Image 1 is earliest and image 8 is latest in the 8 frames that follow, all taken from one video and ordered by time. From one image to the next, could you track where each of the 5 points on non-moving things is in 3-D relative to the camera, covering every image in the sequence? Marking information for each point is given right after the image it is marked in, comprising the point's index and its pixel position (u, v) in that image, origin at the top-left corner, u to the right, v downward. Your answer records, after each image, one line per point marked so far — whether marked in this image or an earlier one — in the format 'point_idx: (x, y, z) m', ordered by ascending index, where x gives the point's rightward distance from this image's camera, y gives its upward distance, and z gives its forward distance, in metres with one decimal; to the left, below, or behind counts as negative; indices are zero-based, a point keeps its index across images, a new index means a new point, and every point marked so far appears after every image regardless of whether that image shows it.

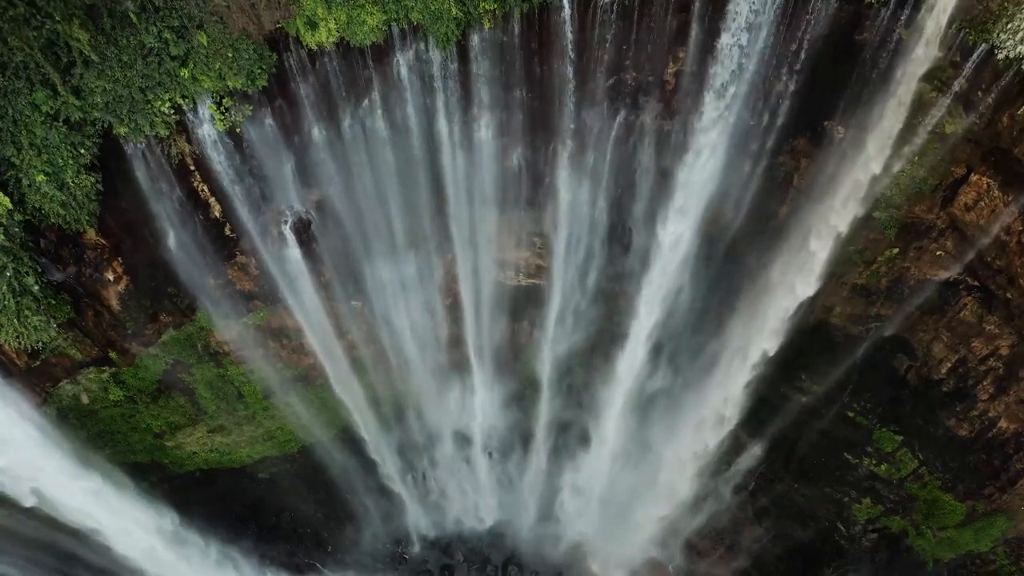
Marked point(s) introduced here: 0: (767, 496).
0: (+5.2, -4.3, +13.4) m
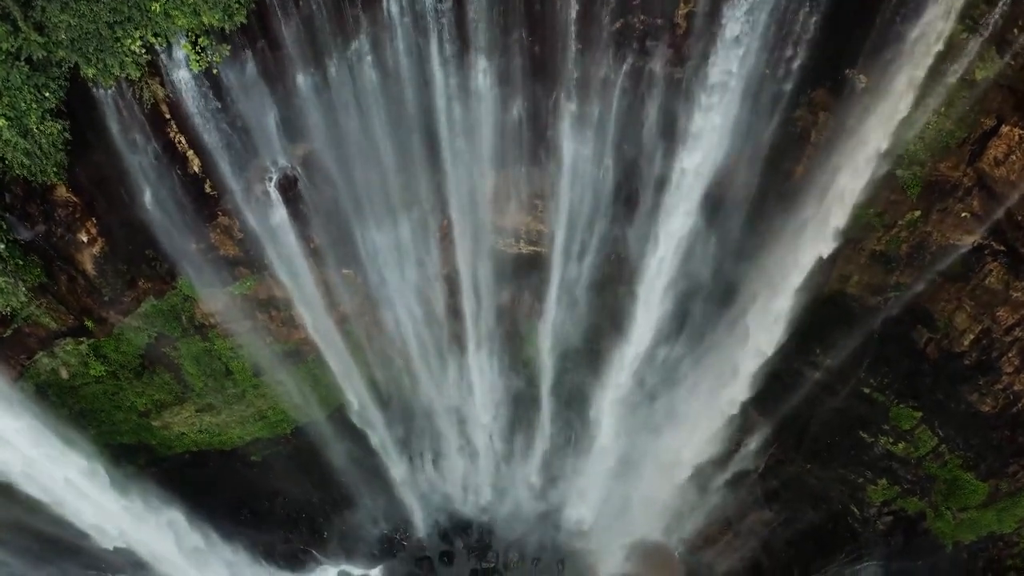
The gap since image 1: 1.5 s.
0: (+5.2, -3.8, +12.9) m
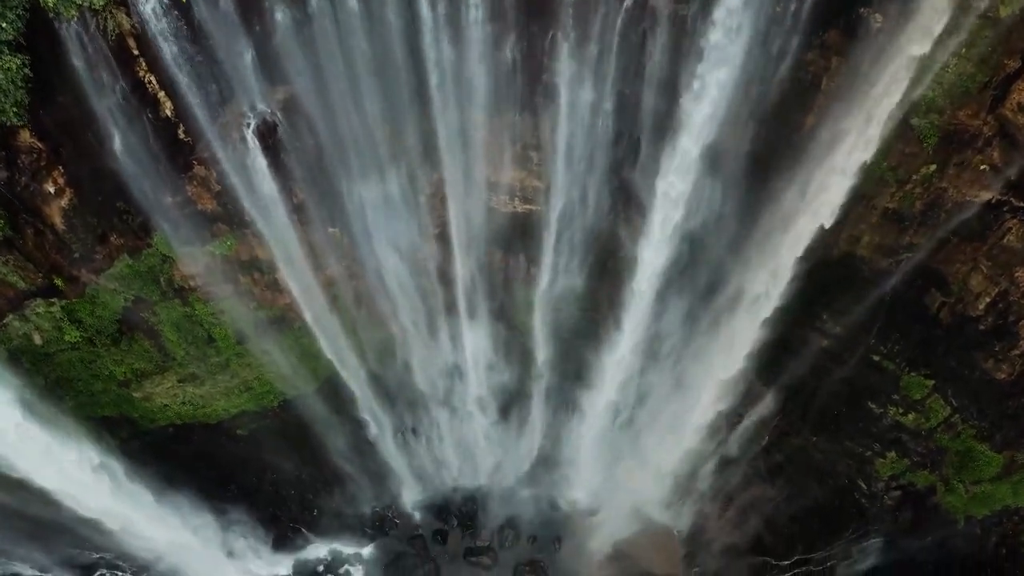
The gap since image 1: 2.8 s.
0: (+5.1, -3.1, +12.4) m
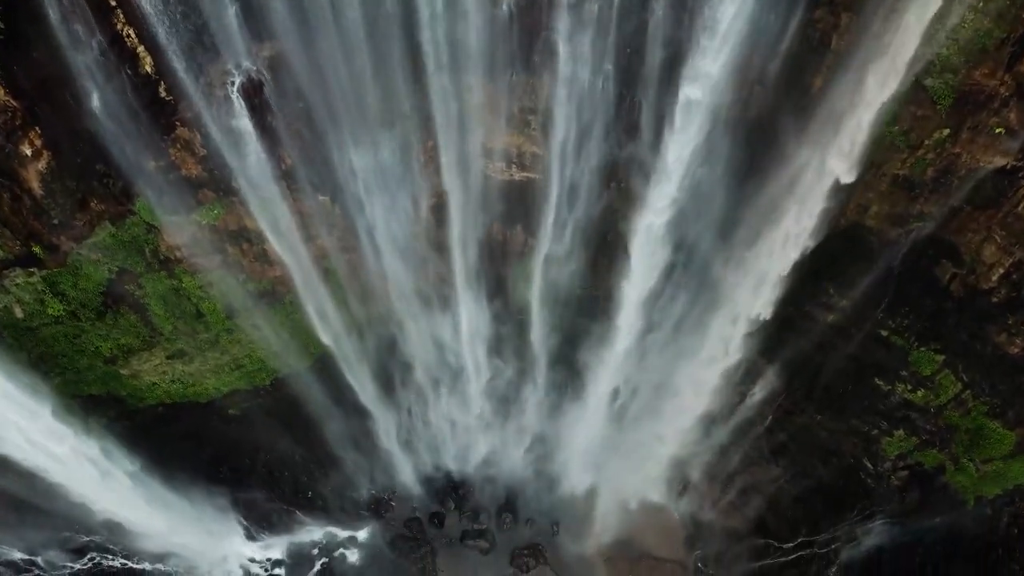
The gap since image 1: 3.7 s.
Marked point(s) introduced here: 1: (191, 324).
0: (+5.1, -2.7, +12.1) m
1: (-5.3, -0.6, +10.7) m
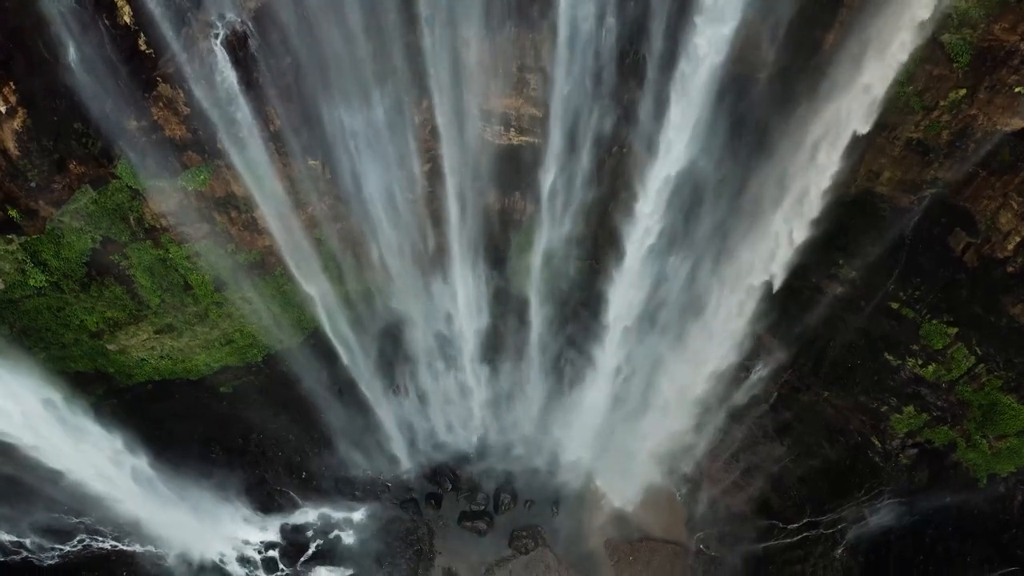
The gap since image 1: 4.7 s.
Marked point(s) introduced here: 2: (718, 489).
0: (+5.1, -2.2, +11.8) m
1: (-5.3, -0.1, +10.3) m
2: (+4.2, -4.0, +13.0) m
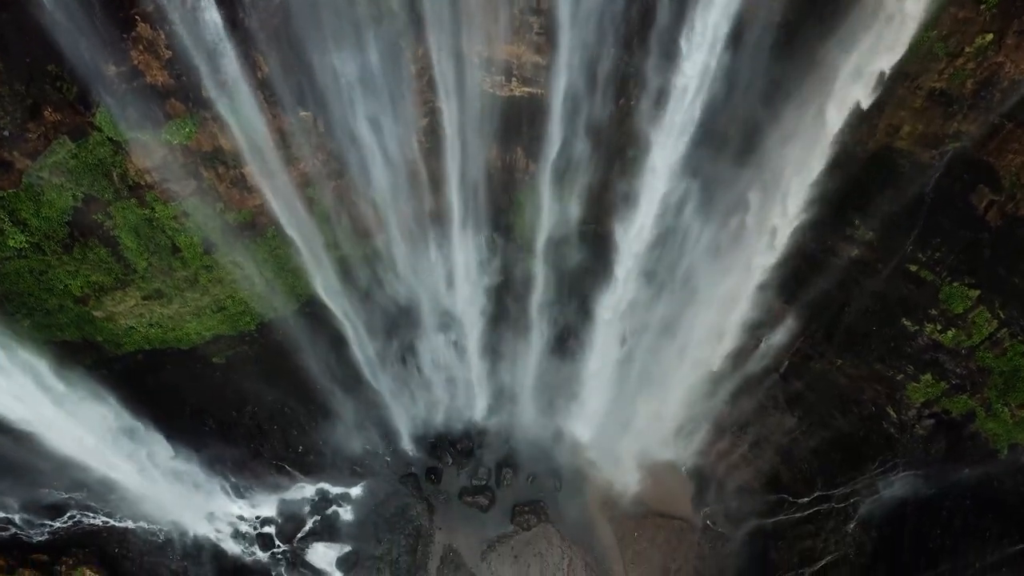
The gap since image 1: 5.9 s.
0: (+5.1, -1.6, +11.4) m
1: (-5.3, +0.4, +9.9) m
2: (+4.2, -3.4, +12.6) m
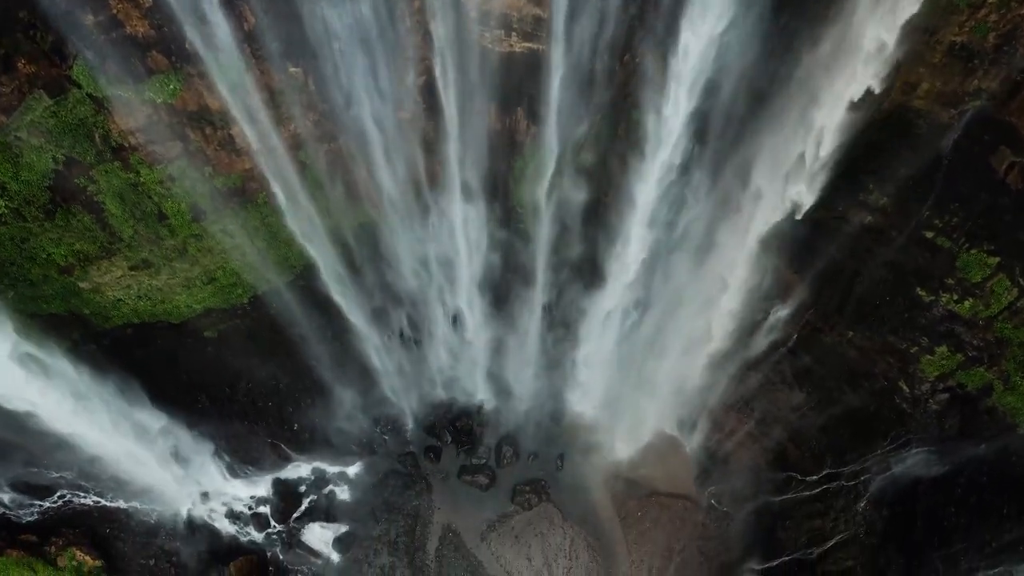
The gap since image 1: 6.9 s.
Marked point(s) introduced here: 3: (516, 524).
0: (+5.1, -1.1, +11.0) m
1: (-5.3, +0.9, +9.6) m
2: (+4.2, -2.9, +12.3) m
3: (+0.1, -4.2, +11.5) m
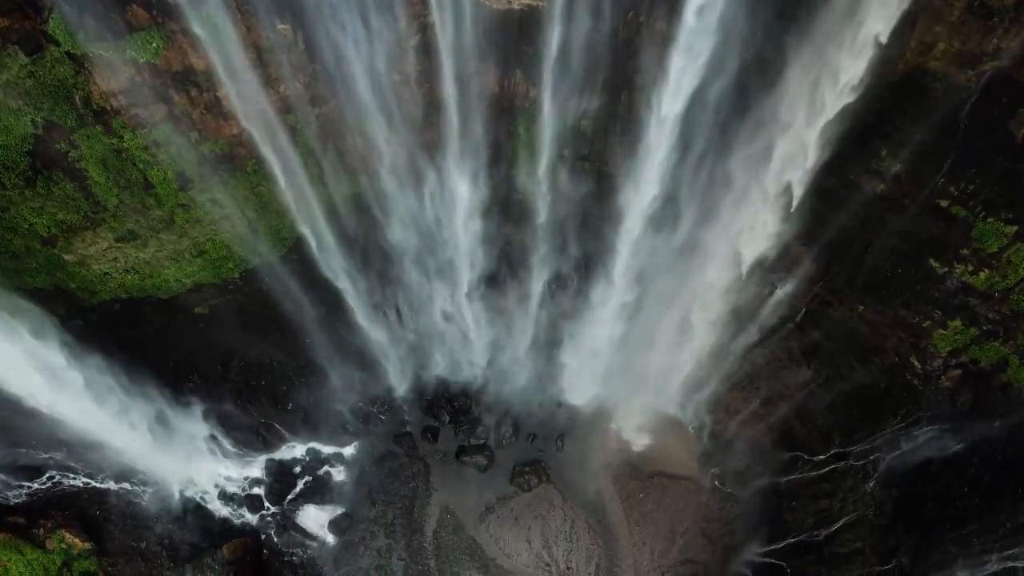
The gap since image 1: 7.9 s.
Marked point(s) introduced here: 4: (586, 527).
0: (+5.1, -0.7, +10.7) m
1: (-5.3, +1.3, +9.2) m
2: (+4.2, -2.4, +12.0) m
3: (+0.1, -3.7, +11.2) m
4: (+1.3, -4.1, +11.3) m
